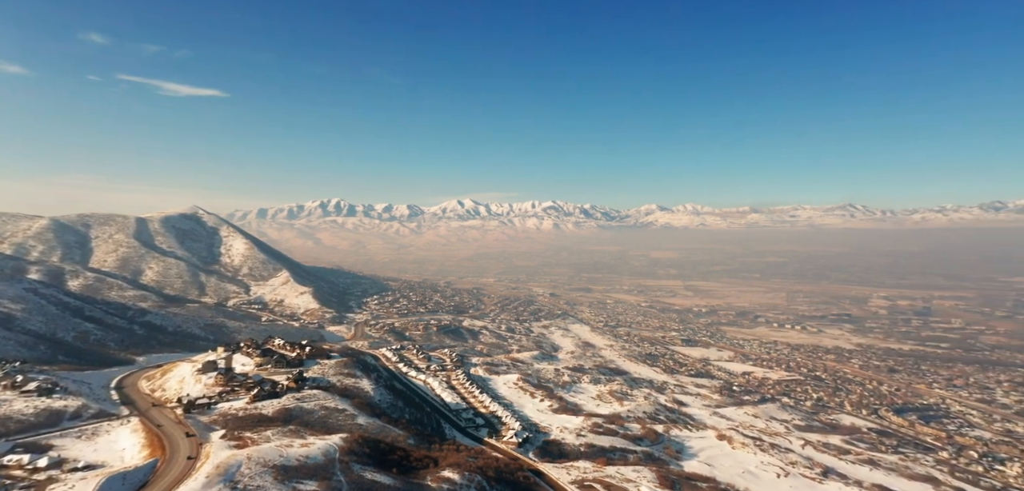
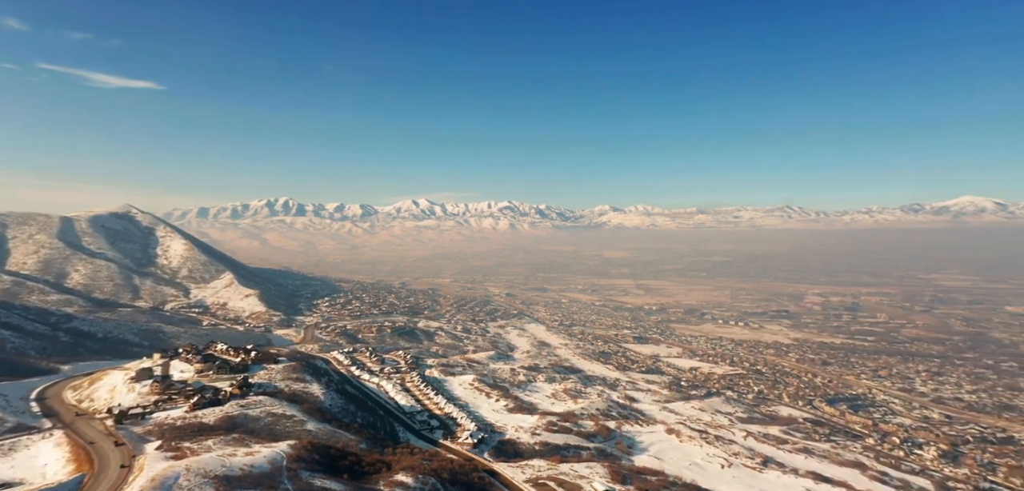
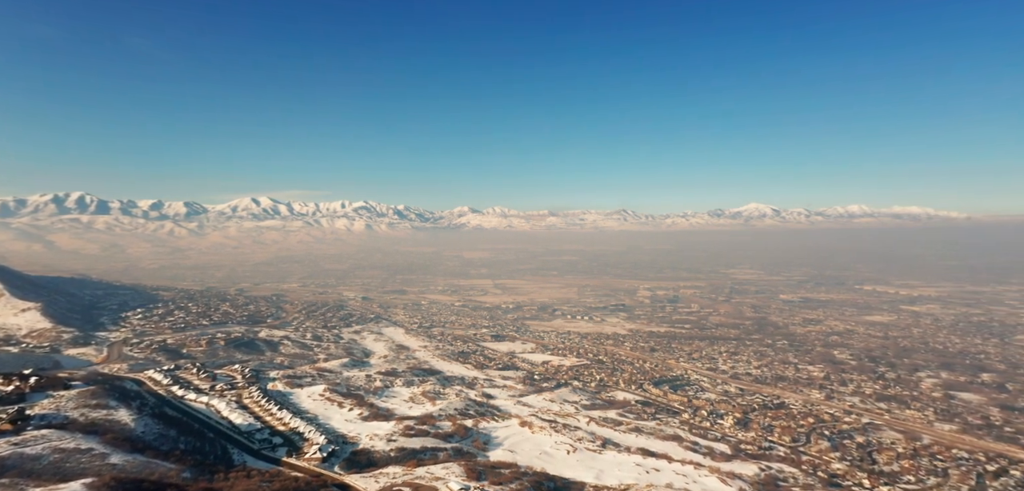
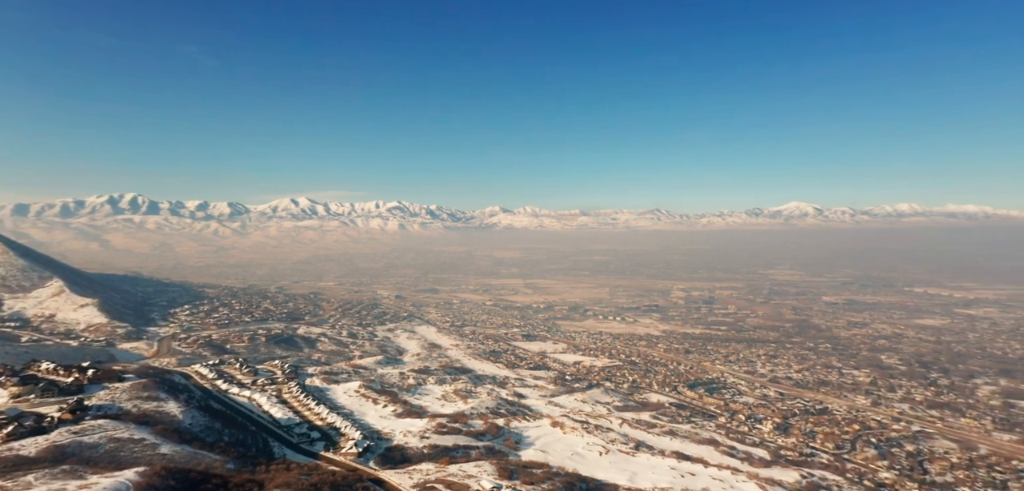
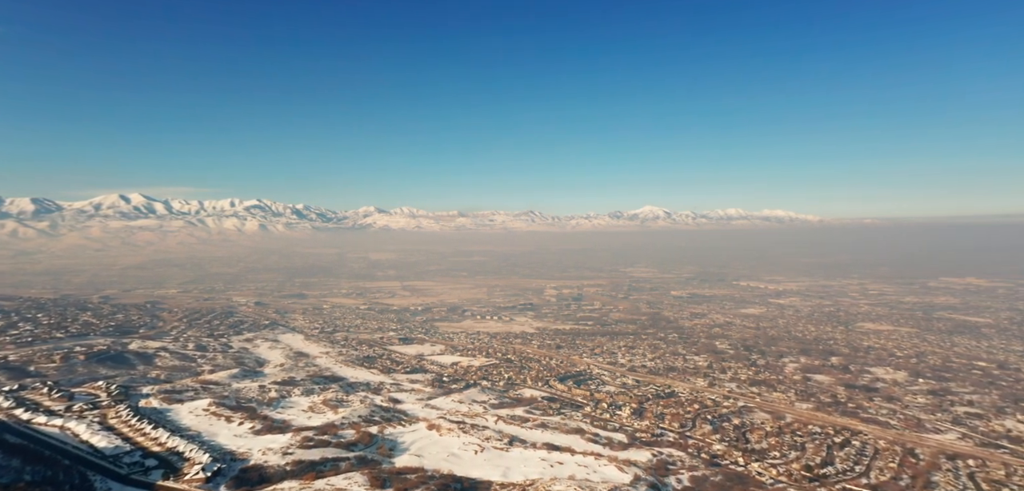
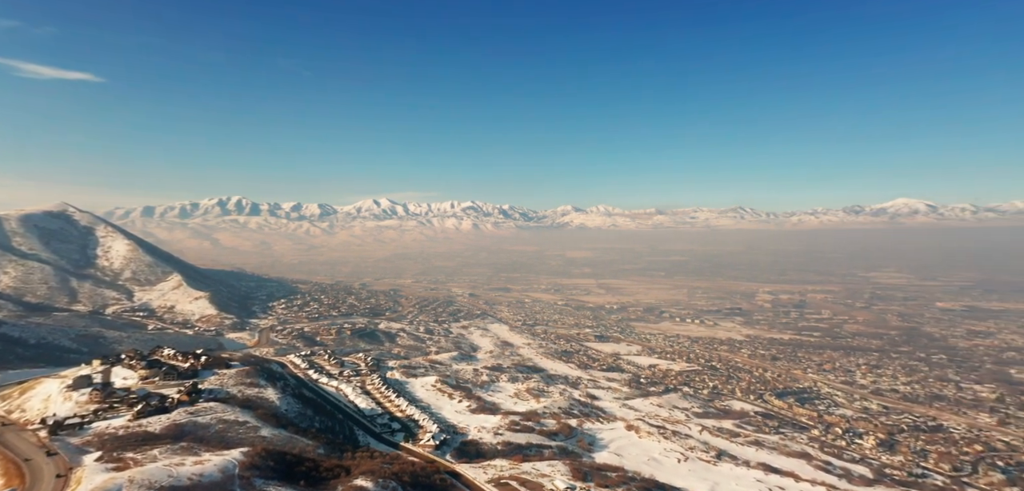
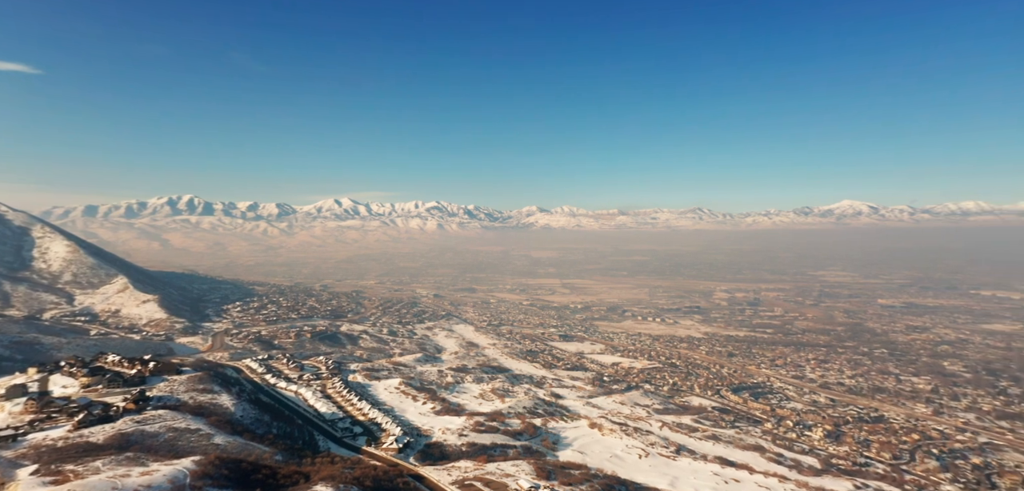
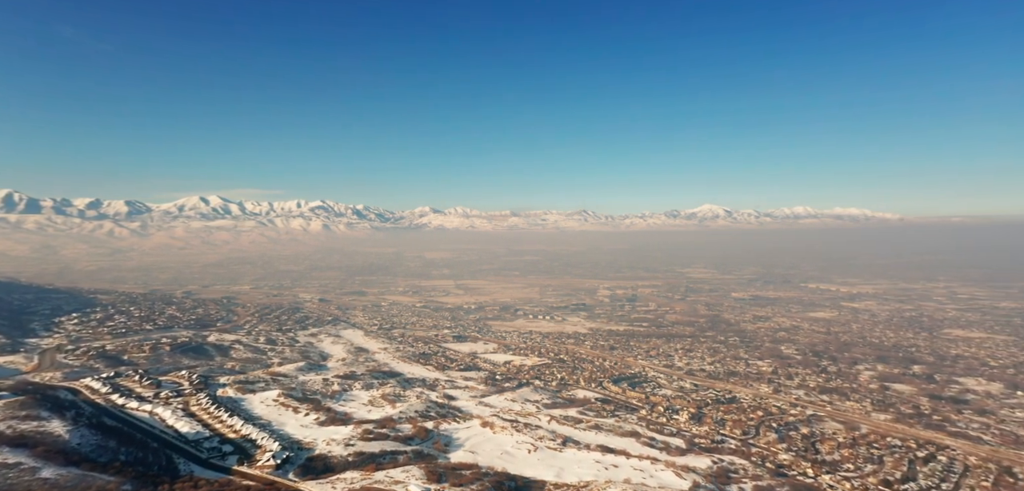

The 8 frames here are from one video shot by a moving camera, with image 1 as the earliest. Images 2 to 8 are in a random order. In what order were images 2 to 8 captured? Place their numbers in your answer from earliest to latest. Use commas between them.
2, 6, 7, 4, 3, 8, 5
